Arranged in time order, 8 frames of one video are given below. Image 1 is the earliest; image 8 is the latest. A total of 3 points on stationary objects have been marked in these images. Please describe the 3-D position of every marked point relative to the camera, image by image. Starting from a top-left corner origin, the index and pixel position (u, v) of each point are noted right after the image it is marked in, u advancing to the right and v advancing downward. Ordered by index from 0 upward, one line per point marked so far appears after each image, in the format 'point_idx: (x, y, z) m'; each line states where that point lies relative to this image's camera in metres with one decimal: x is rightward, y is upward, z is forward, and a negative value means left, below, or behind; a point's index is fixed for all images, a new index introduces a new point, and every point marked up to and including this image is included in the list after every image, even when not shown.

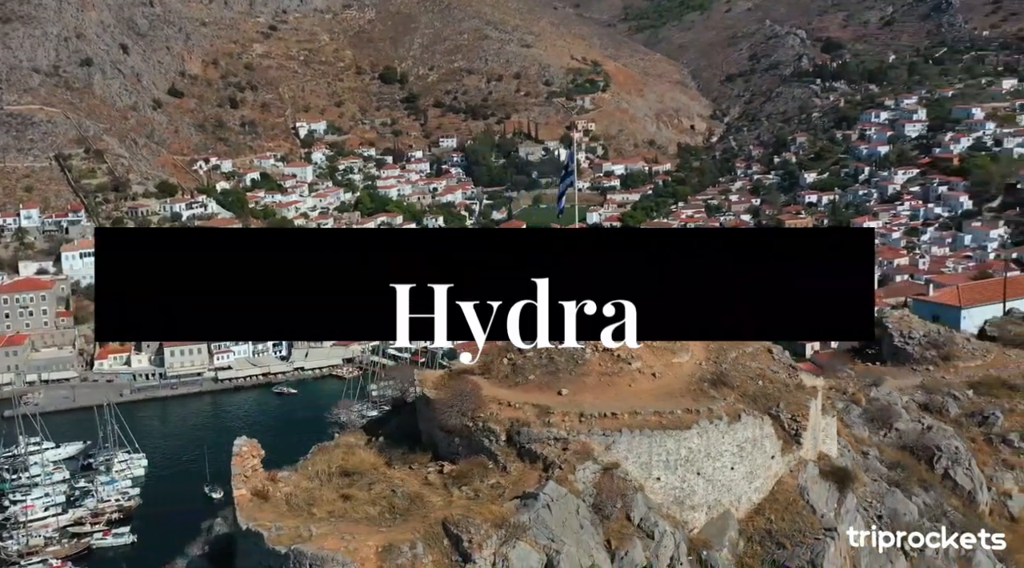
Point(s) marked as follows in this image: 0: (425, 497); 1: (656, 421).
0: (-0.5, -1.3, +7.1) m
1: (+0.9, -0.9, +7.1) m
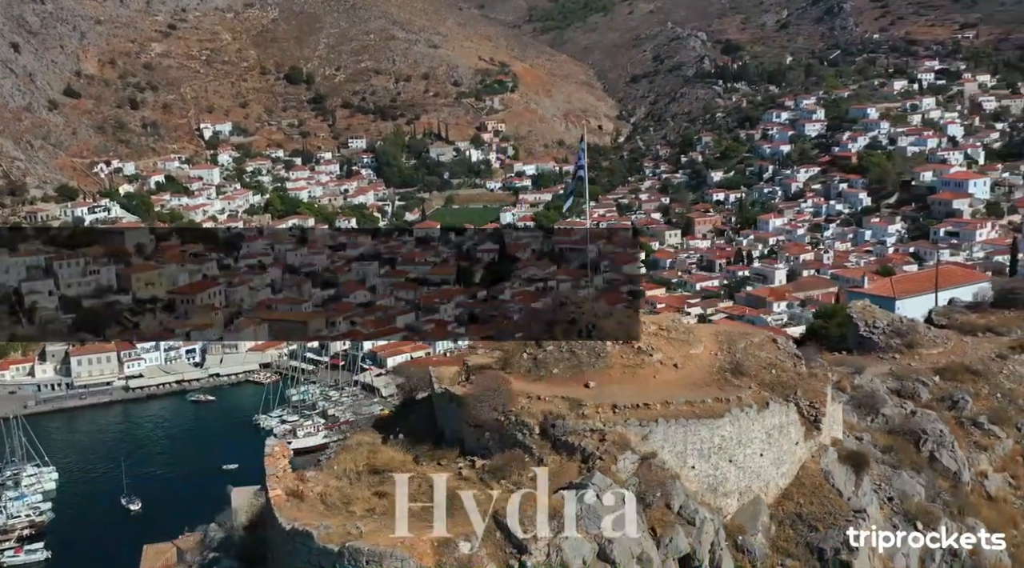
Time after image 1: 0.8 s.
0: (-0.3, -1.3, +7.2) m
1: (+1.1, -0.8, +7.3) m
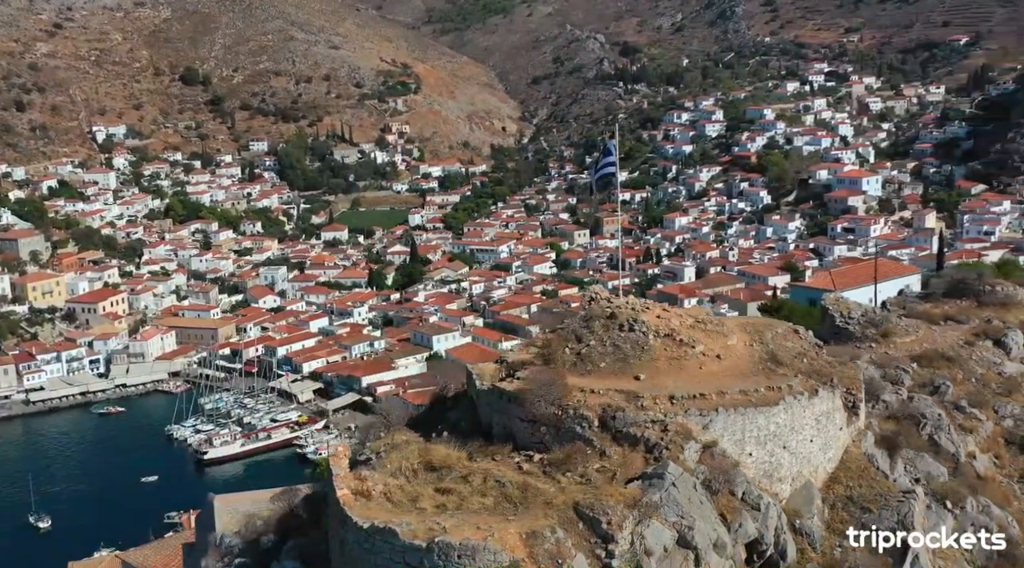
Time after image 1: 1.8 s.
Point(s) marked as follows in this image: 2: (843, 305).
0: (+0.1, -1.3, +7.2) m
1: (+1.5, -0.8, +7.5) m
2: (+3.8, -0.2, +13.1) m
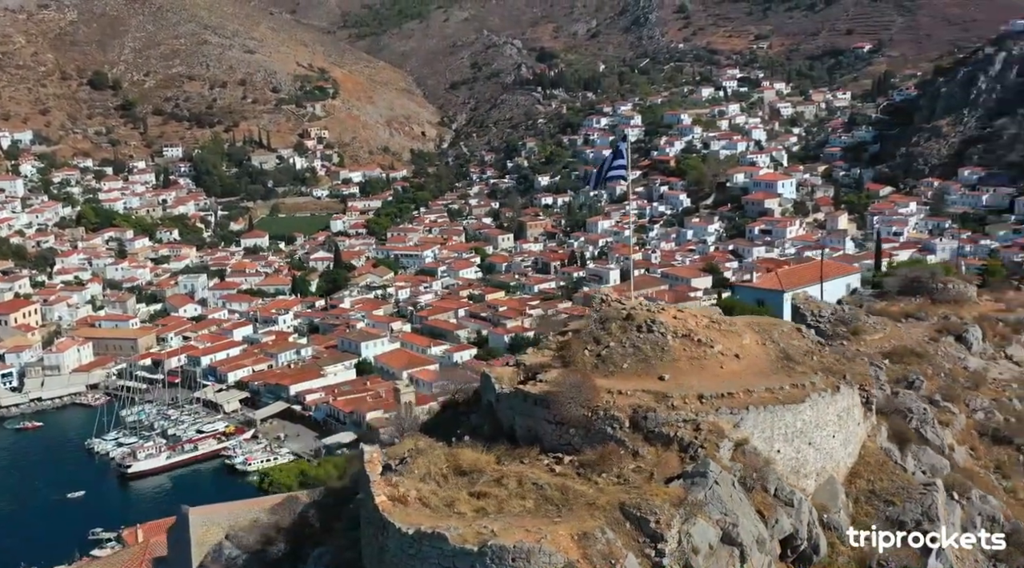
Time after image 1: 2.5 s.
0: (+0.4, -1.3, +7.3) m
1: (+1.8, -0.8, +7.7) m
2: (+3.6, -0.2, +13.4) m
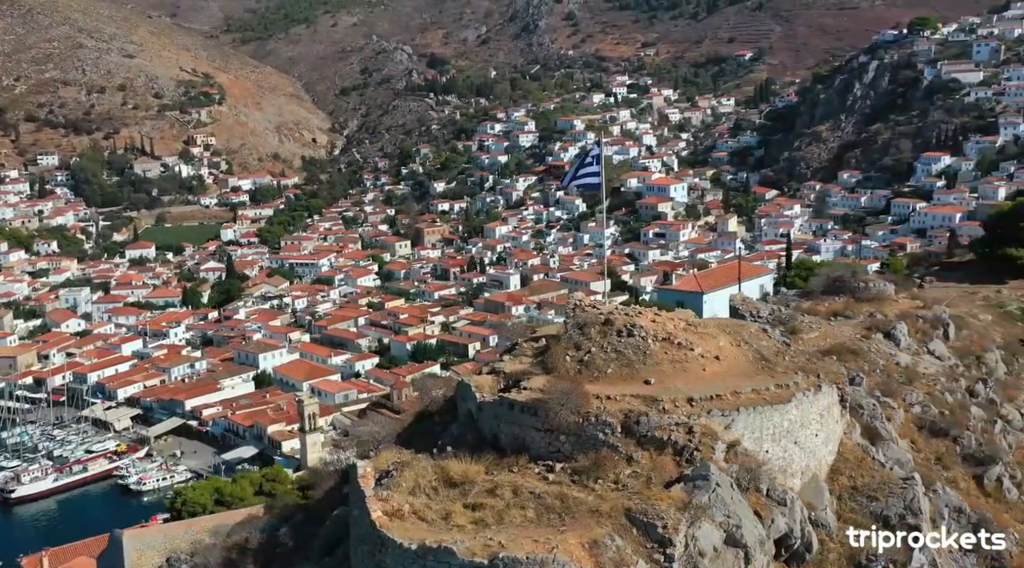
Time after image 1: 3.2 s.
0: (+0.4, -1.3, +7.2) m
1: (+1.7, -0.8, +7.8) m
2: (+2.9, -0.3, +13.7) m
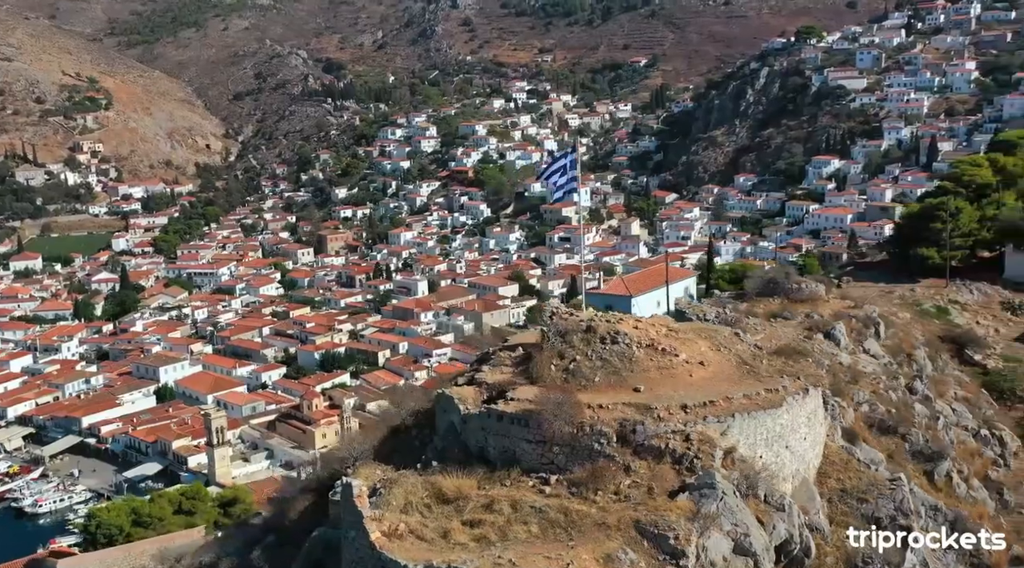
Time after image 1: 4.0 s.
0: (+0.4, -1.4, +7.0) m
1: (+1.6, -0.8, +7.7) m
2: (+2.2, -0.3, +13.7) m
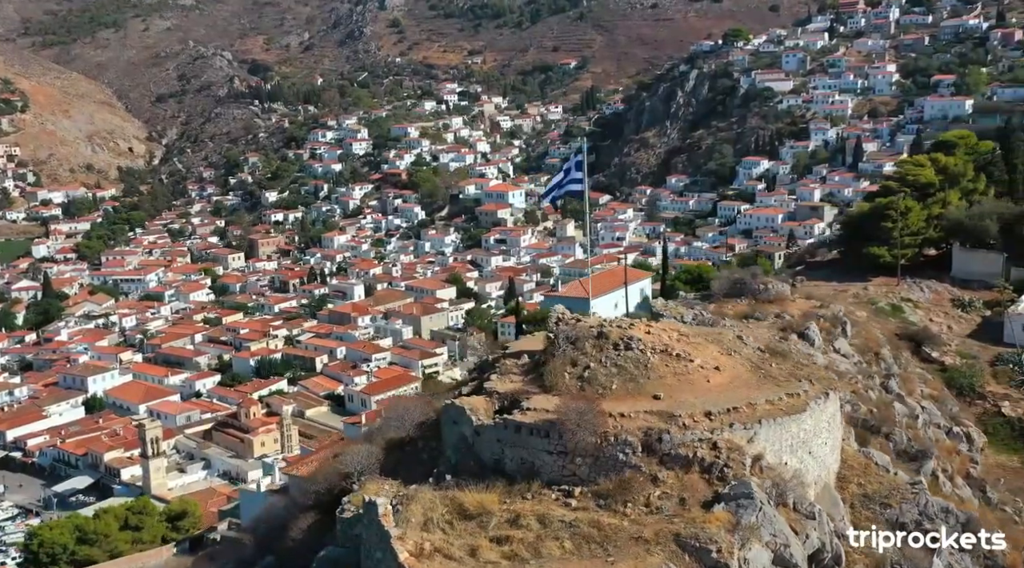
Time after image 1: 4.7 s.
0: (+0.6, -1.4, +6.8) m
1: (+1.7, -0.8, +7.5) m
2: (+1.9, -0.3, +13.6) m
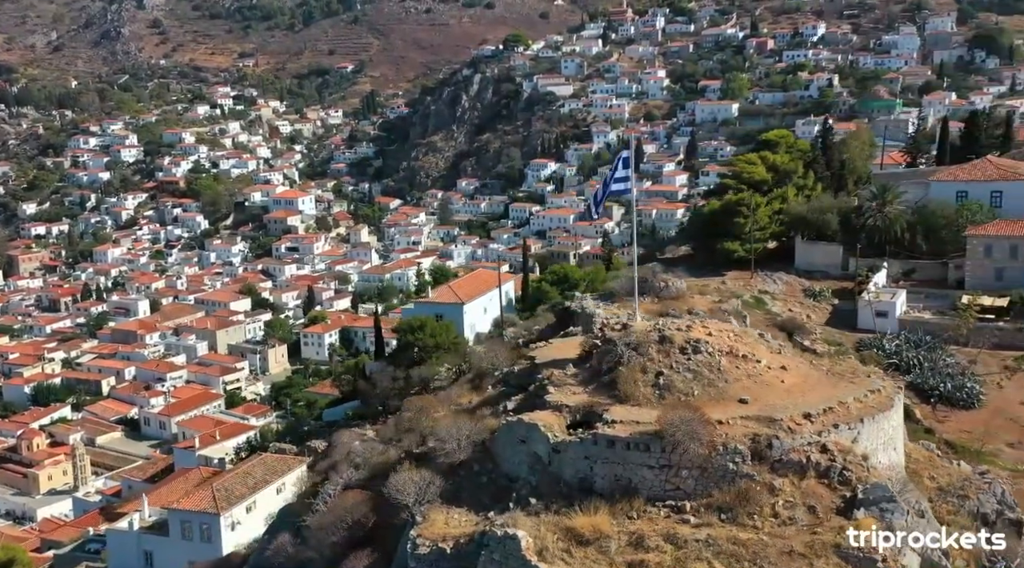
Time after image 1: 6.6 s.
0: (+1.3, -1.4, +6.3) m
1: (+2.2, -0.8, +7.3) m
2: (+1.1, -0.3, +13.2) m
